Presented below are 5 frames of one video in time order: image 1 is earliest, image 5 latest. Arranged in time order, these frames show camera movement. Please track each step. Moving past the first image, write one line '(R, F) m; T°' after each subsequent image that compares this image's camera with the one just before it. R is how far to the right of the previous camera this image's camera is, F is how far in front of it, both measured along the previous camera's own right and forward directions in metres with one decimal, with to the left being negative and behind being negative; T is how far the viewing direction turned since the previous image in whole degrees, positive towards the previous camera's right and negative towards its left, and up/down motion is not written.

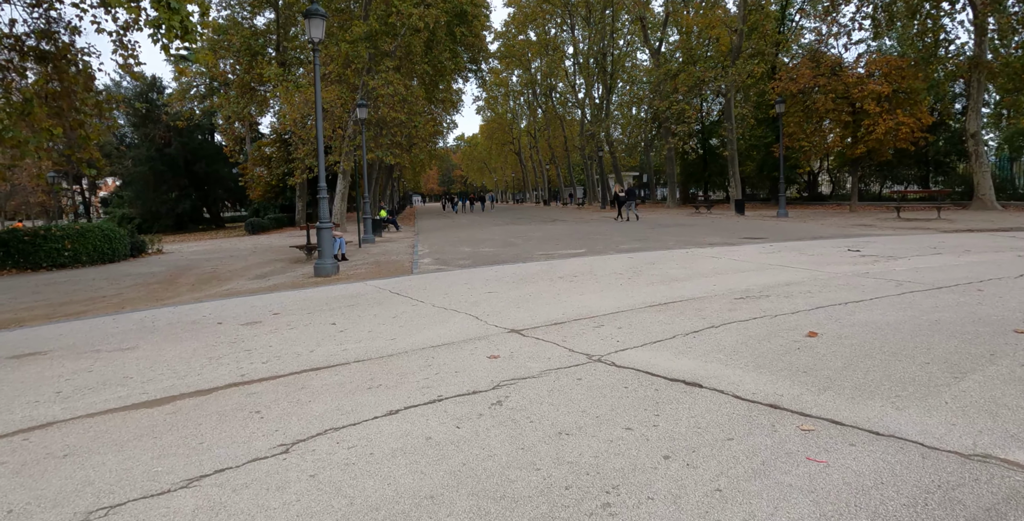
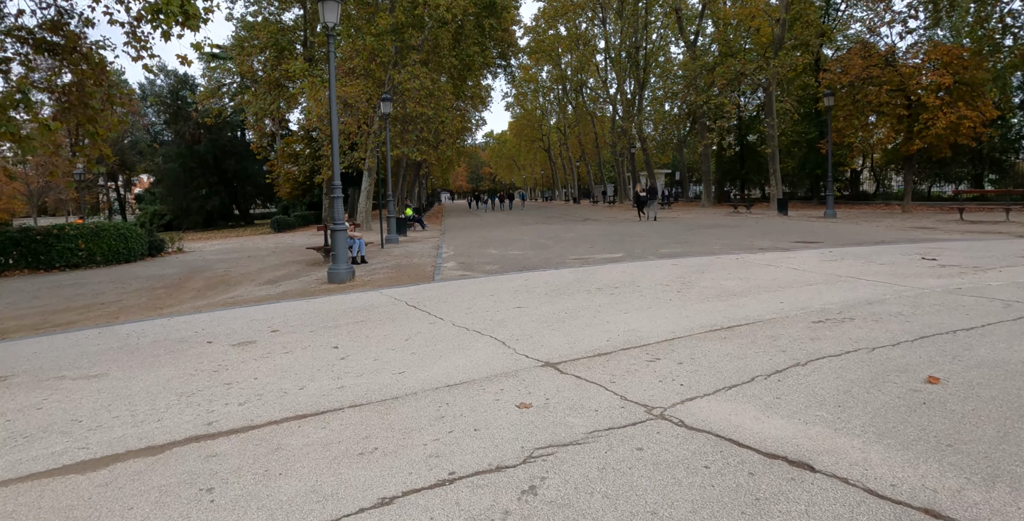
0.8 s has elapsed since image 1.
(-0.1, +1.1) m; -3°
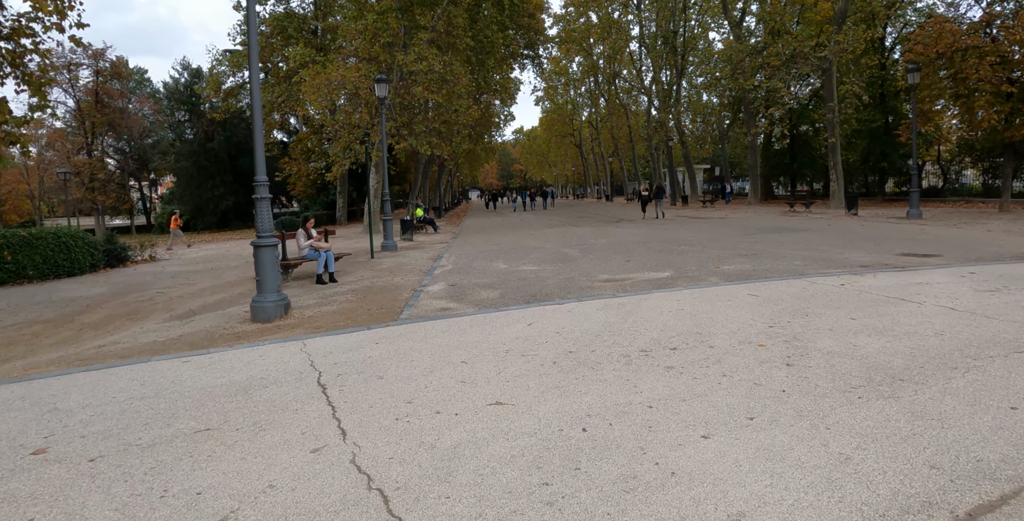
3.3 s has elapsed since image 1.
(+0.4, +3.4) m; -3°
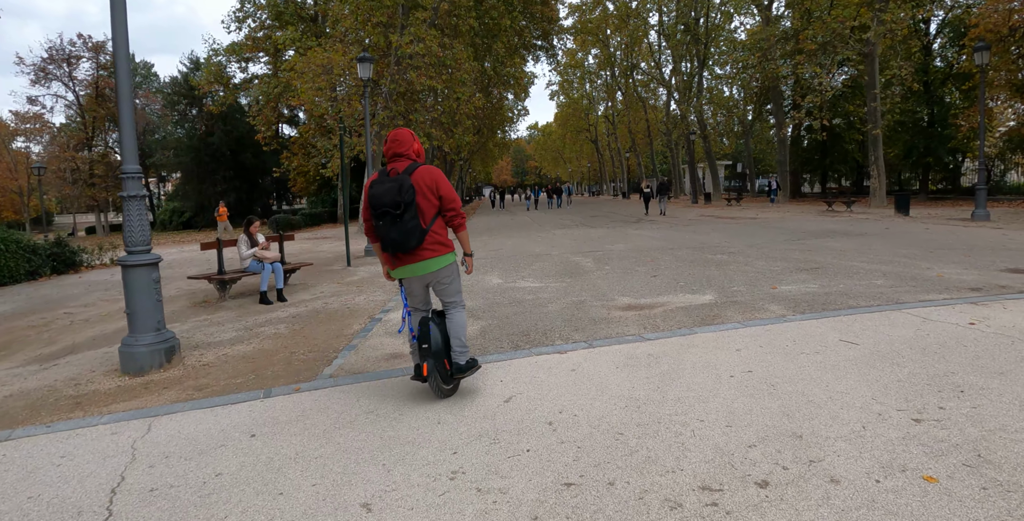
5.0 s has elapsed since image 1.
(+0.3, +2.4) m; -1°
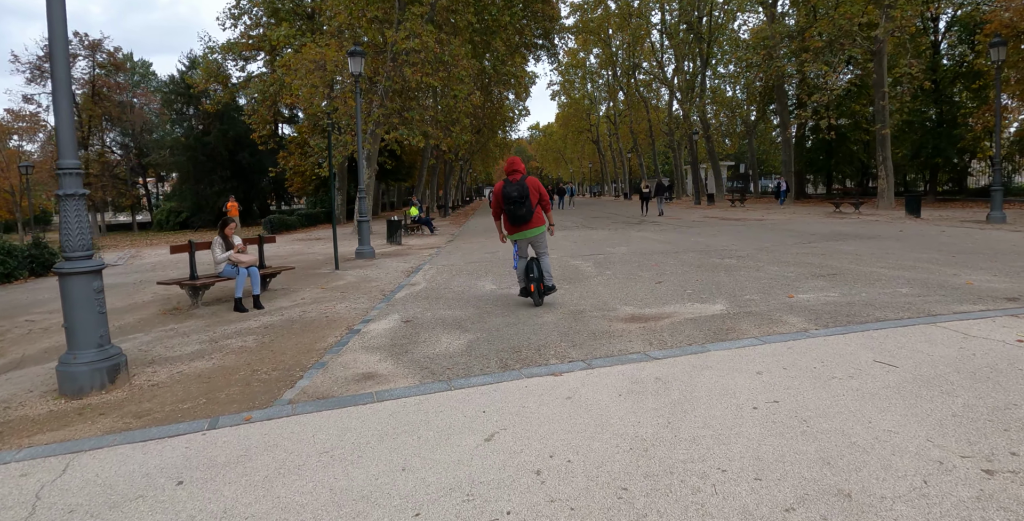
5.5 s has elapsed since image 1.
(+0.1, +0.6) m; 0°
